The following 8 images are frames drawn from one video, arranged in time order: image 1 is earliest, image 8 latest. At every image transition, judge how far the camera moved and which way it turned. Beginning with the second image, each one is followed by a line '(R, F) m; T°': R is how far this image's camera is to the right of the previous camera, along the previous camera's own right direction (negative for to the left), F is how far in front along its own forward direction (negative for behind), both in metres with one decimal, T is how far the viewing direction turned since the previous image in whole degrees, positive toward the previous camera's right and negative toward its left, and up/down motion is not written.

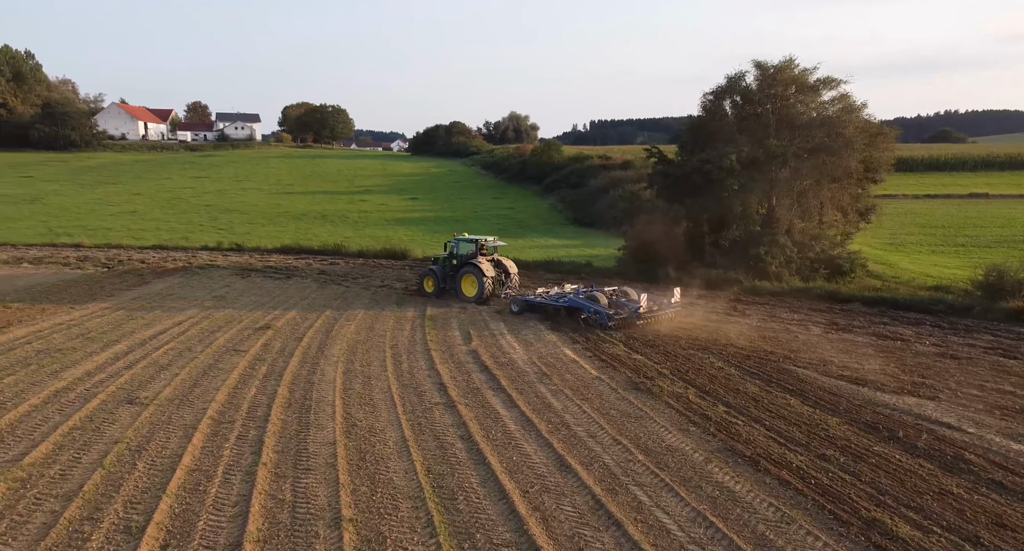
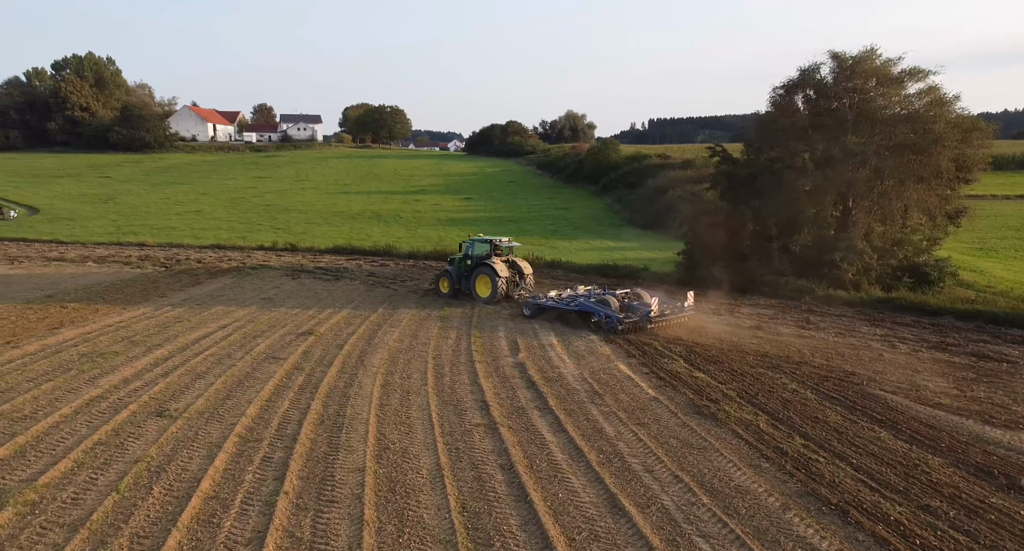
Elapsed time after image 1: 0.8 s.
(+0.1, +0.7) m; -5°
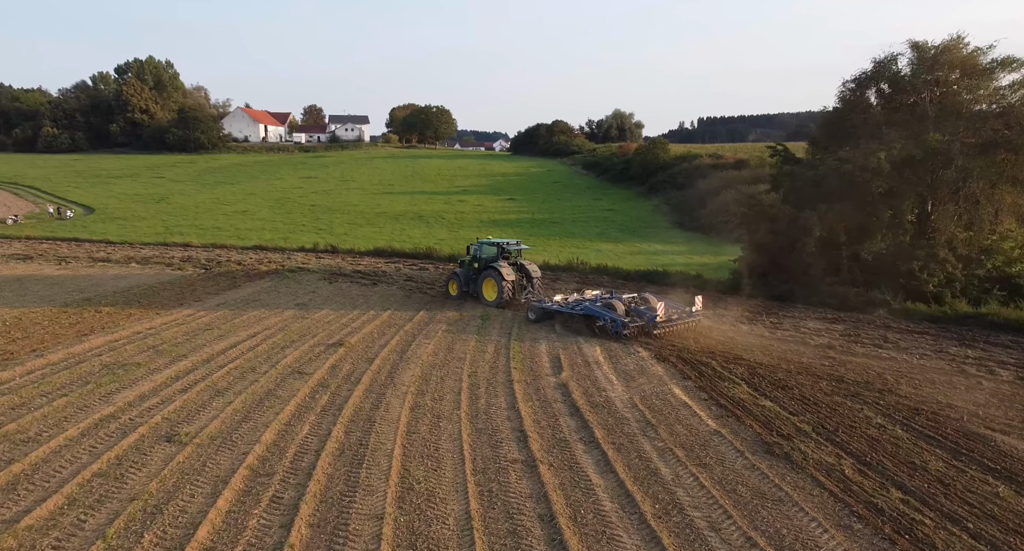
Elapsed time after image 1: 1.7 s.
(0.0, +0.8) m; -4°
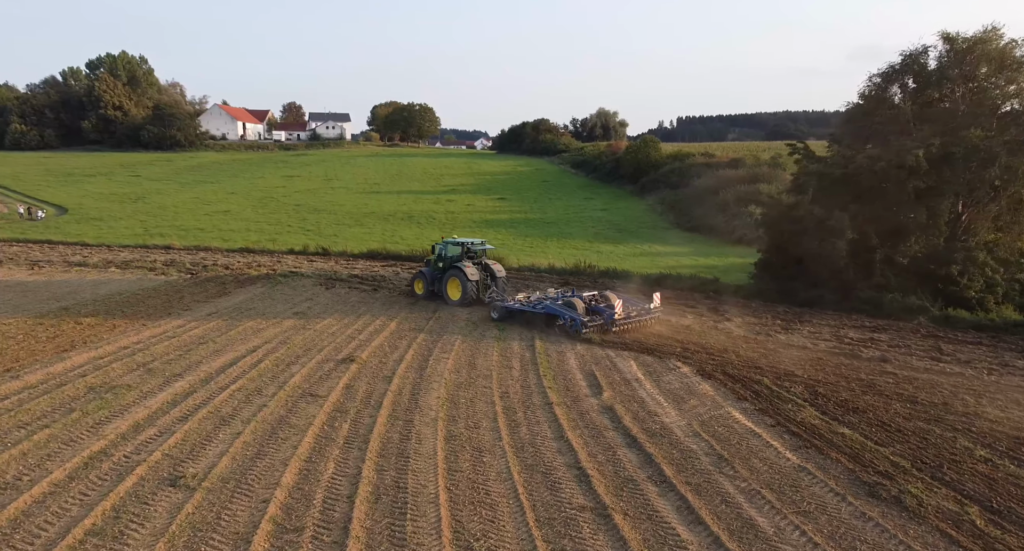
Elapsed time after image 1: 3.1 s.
(-0.7, +0.9) m; +2°
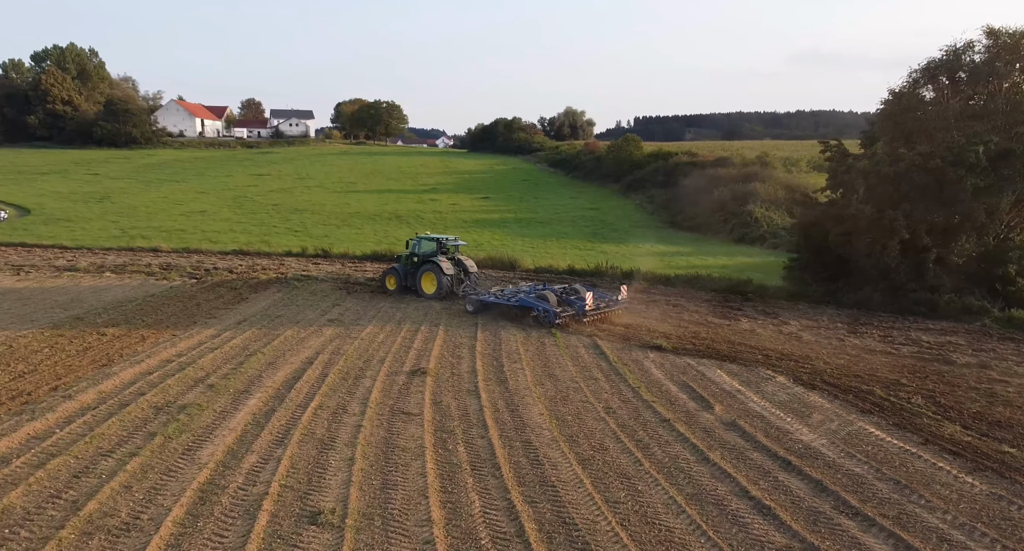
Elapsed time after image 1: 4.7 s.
(-1.7, +0.6) m; +3°
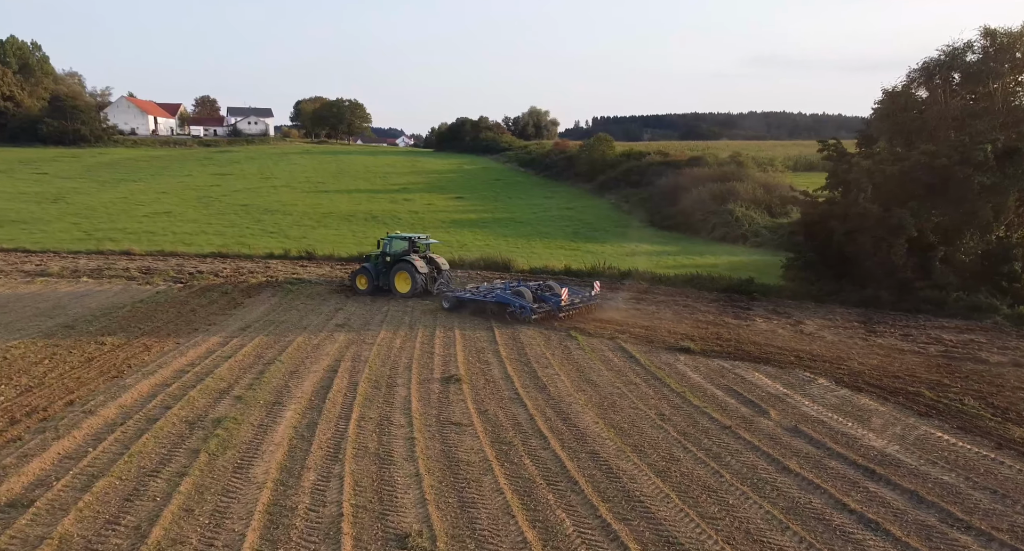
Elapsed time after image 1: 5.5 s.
(-1.0, +0.3) m; +3°
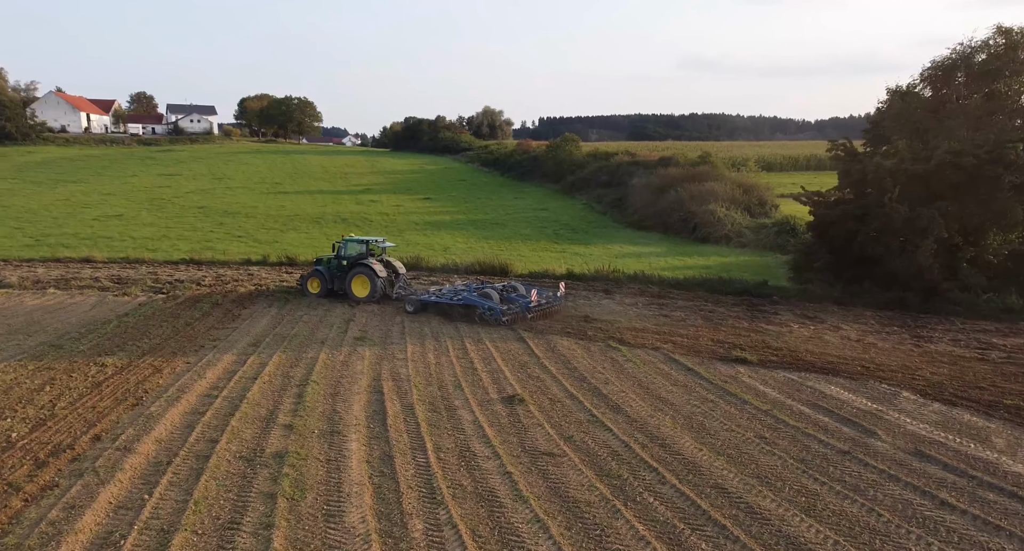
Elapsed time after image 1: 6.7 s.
(-1.5, +0.8) m; +4°
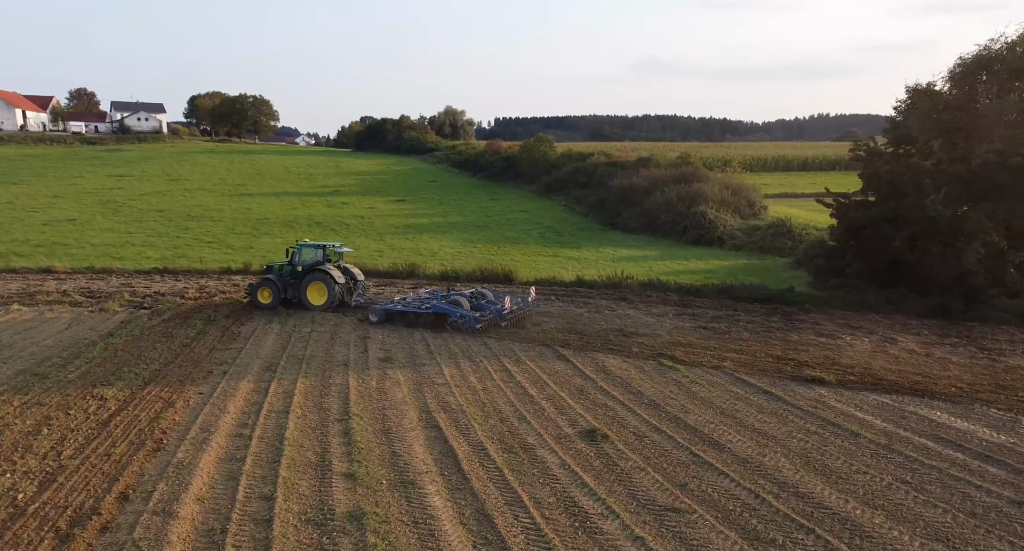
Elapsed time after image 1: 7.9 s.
(-1.3, +1.1) m; +4°
